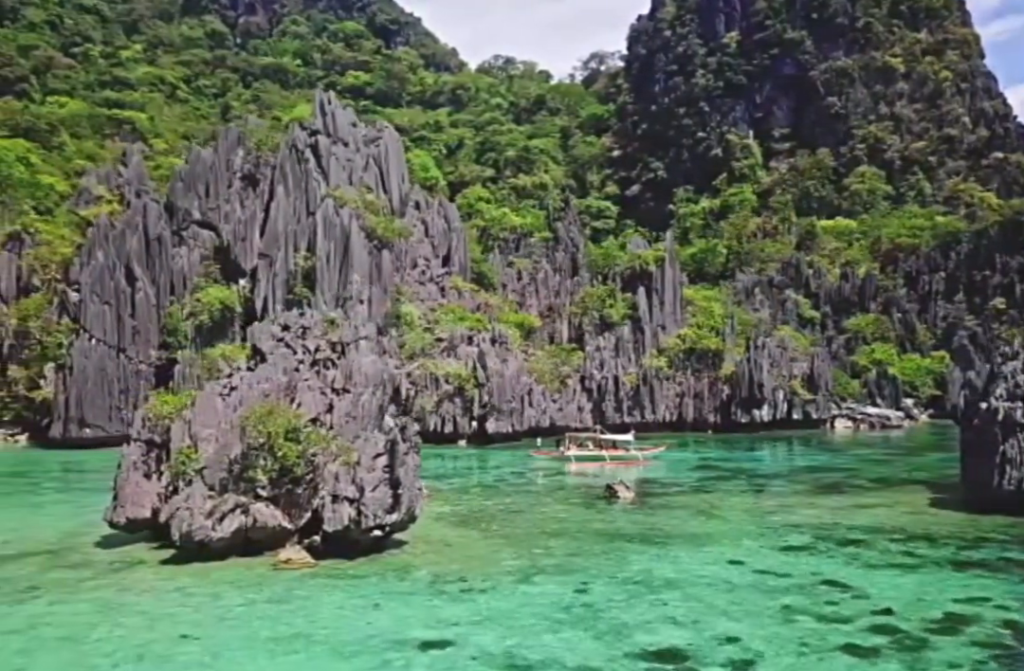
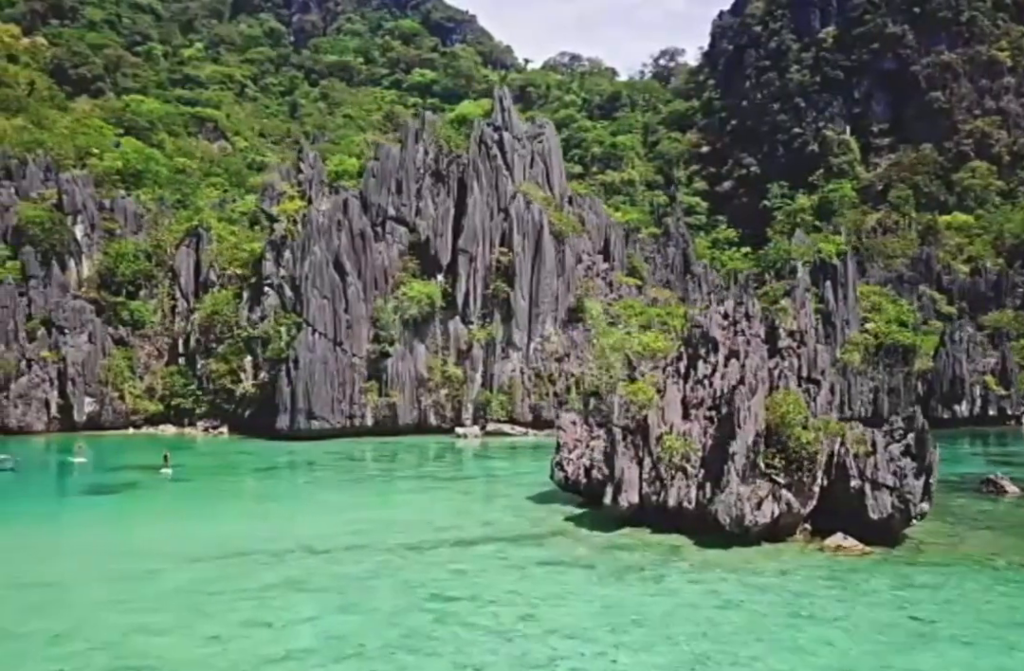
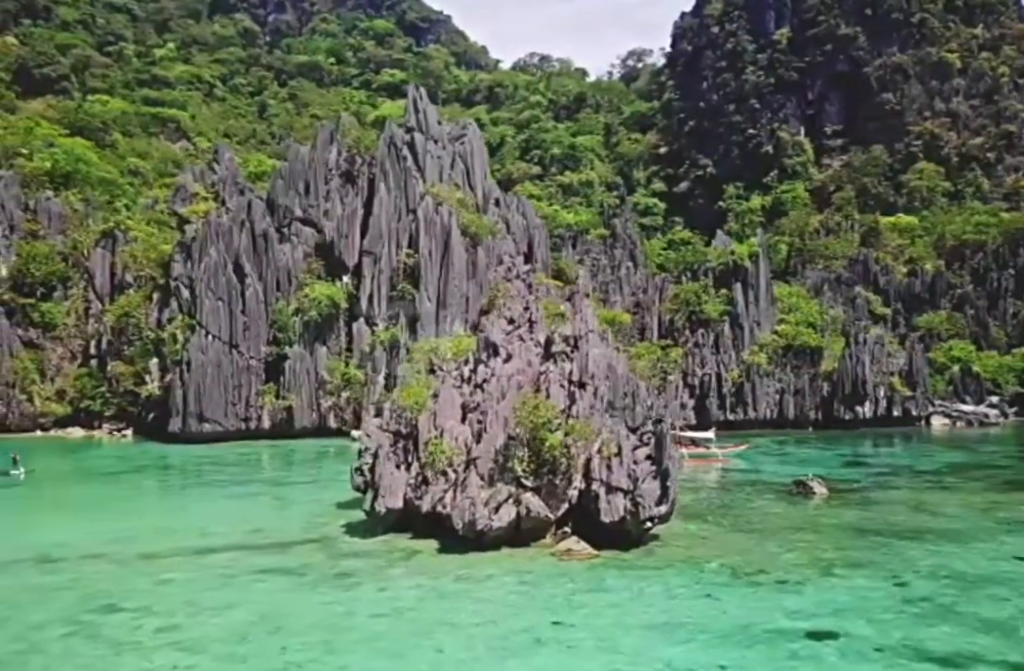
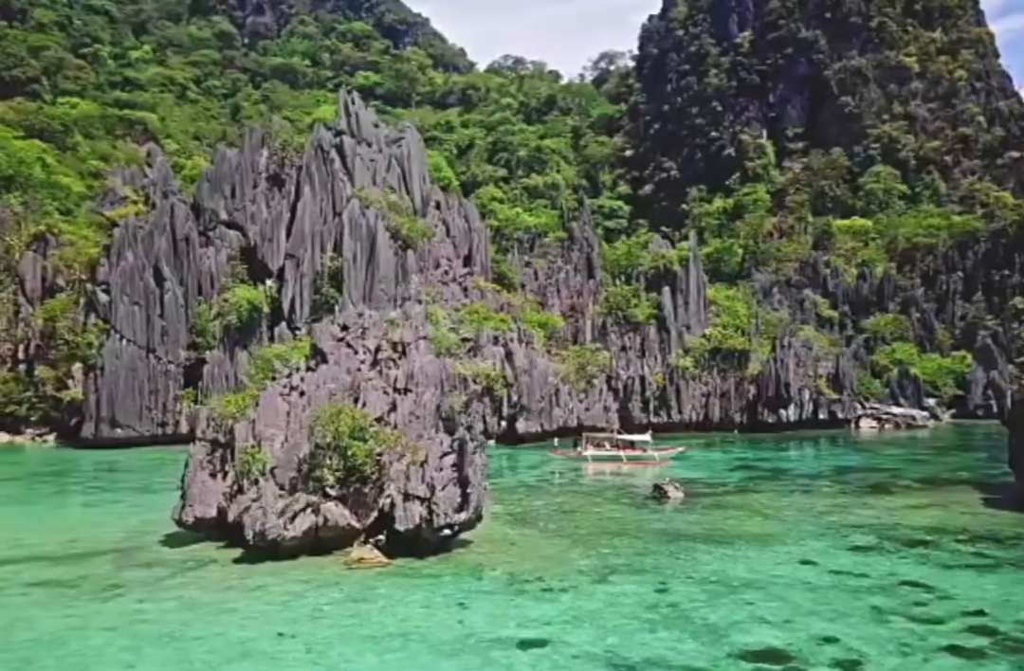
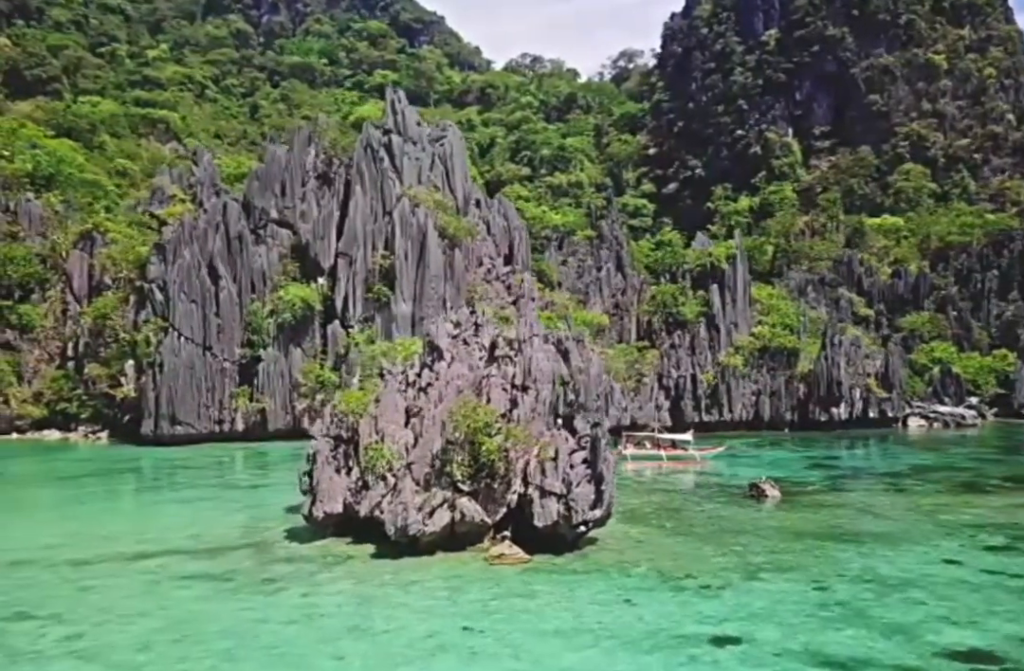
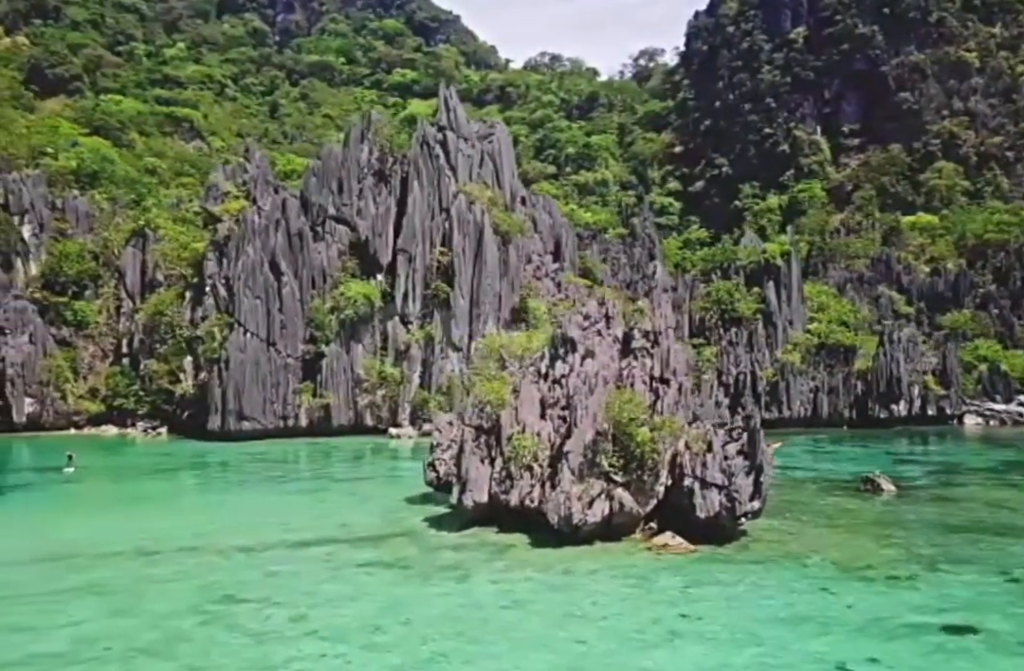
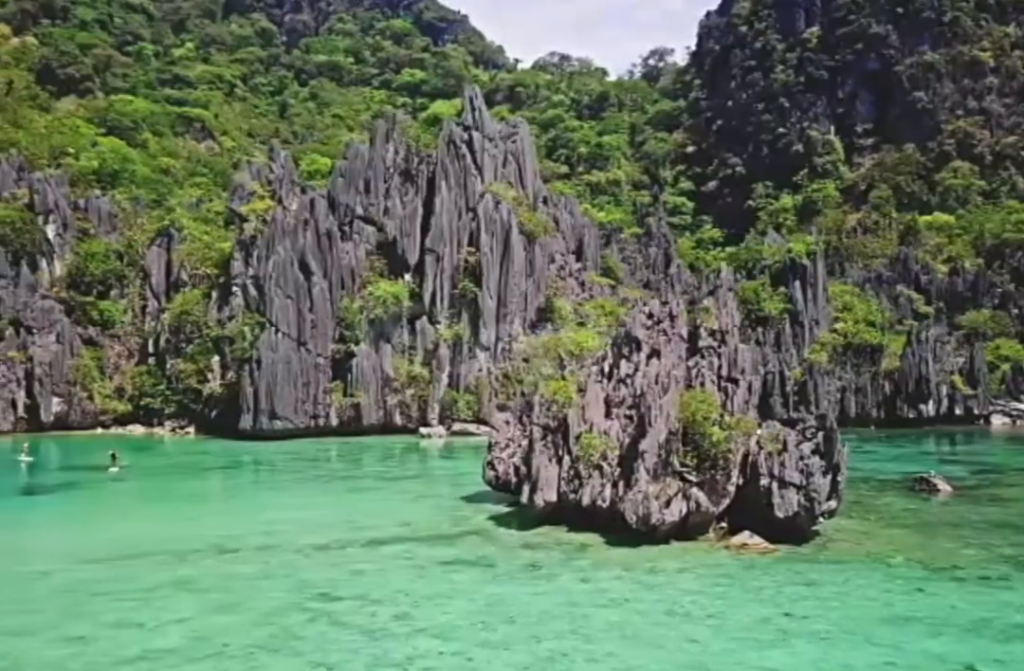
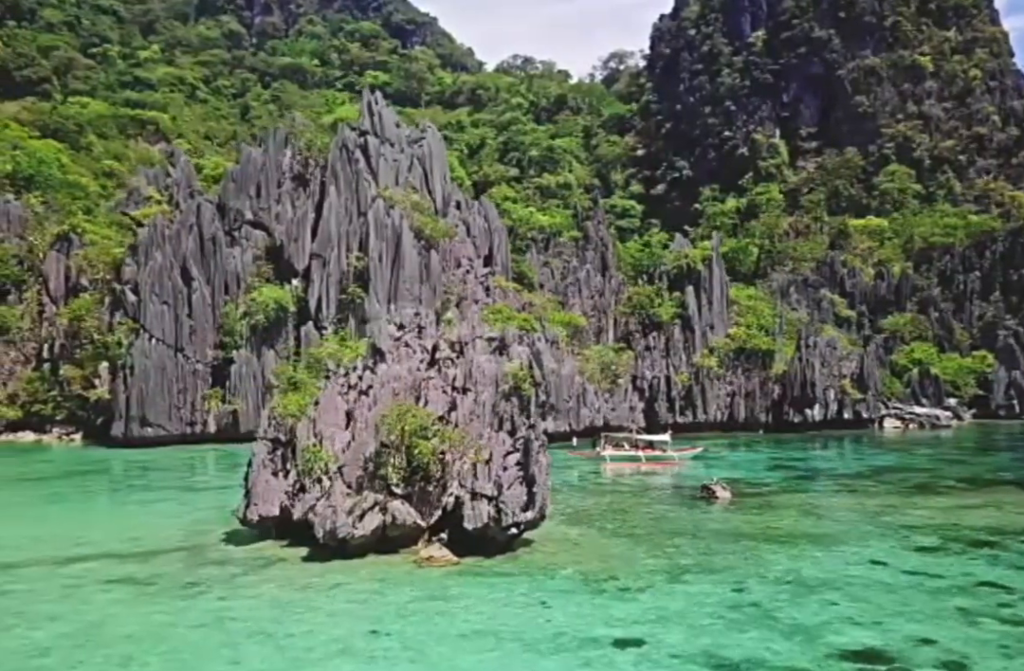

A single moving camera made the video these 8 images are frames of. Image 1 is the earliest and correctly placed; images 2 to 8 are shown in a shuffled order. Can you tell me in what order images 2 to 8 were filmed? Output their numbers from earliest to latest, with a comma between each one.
4, 8, 5, 3, 6, 7, 2
